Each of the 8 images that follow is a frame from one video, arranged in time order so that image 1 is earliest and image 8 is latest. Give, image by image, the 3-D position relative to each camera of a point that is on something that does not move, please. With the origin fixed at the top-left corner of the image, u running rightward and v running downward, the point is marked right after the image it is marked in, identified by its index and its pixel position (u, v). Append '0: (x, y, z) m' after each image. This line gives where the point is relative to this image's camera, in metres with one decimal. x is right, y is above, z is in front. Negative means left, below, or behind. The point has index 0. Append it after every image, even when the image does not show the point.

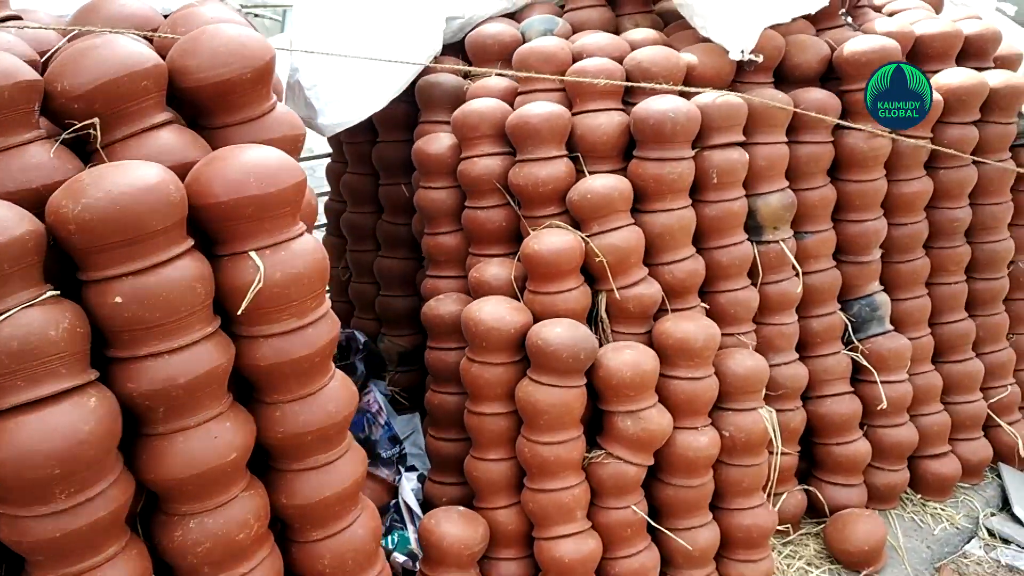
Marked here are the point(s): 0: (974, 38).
0: (+1.3, +0.7, +2.5) m
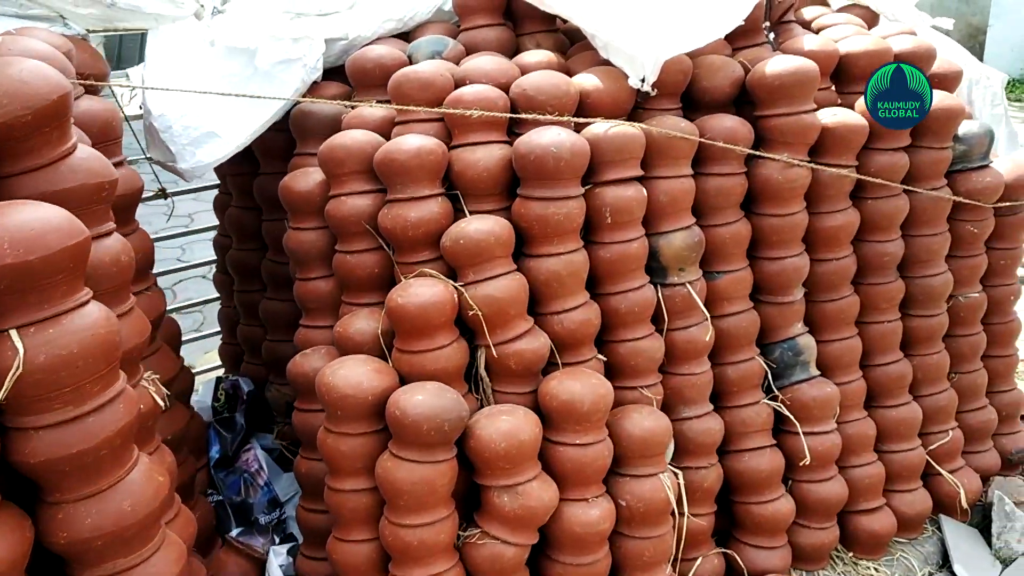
0: (+1.0, +0.6, +2.3) m
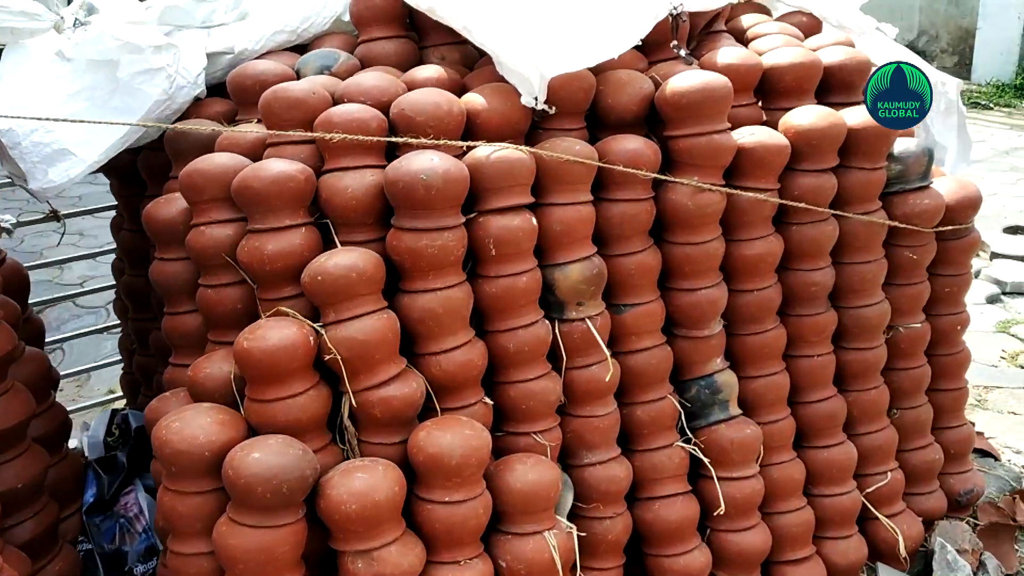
0: (+0.8, +0.5, +2.1) m
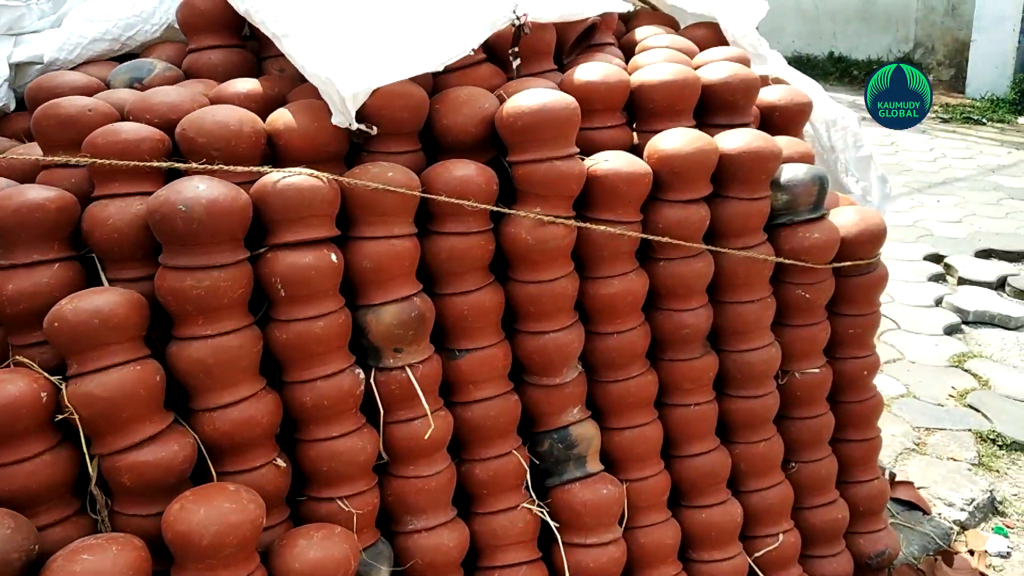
0: (+0.5, +0.4, +1.9) m
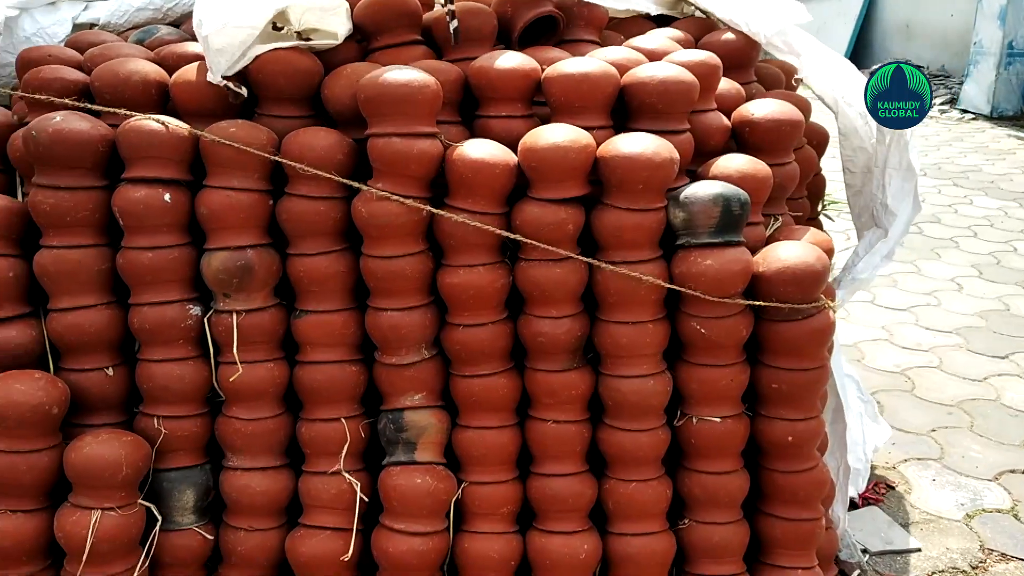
0: (+0.3, +0.4, +1.7) m
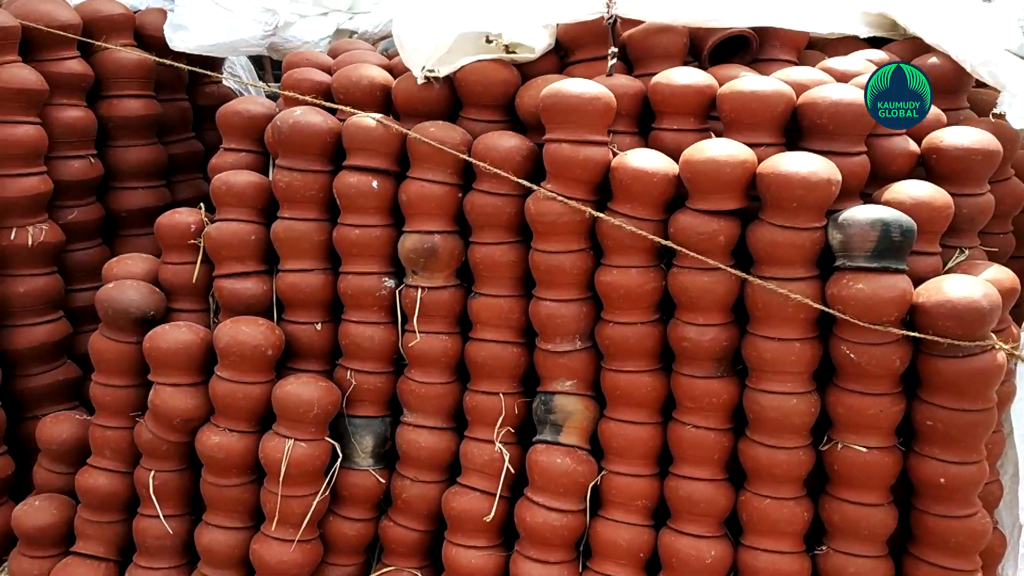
0: (+0.6, +0.4, +1.8) m
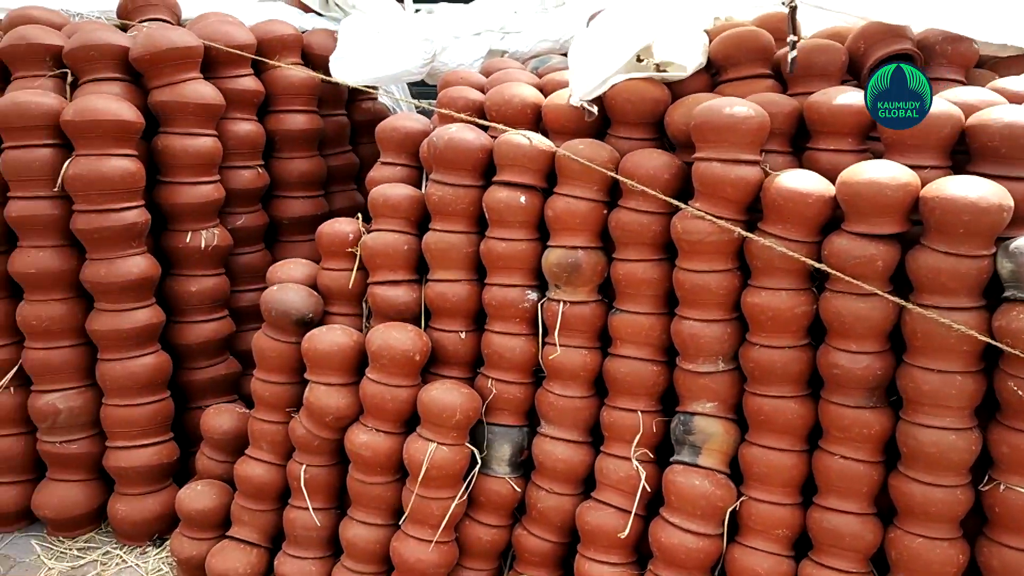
0: (+0.9, +0.3, +1.7) m
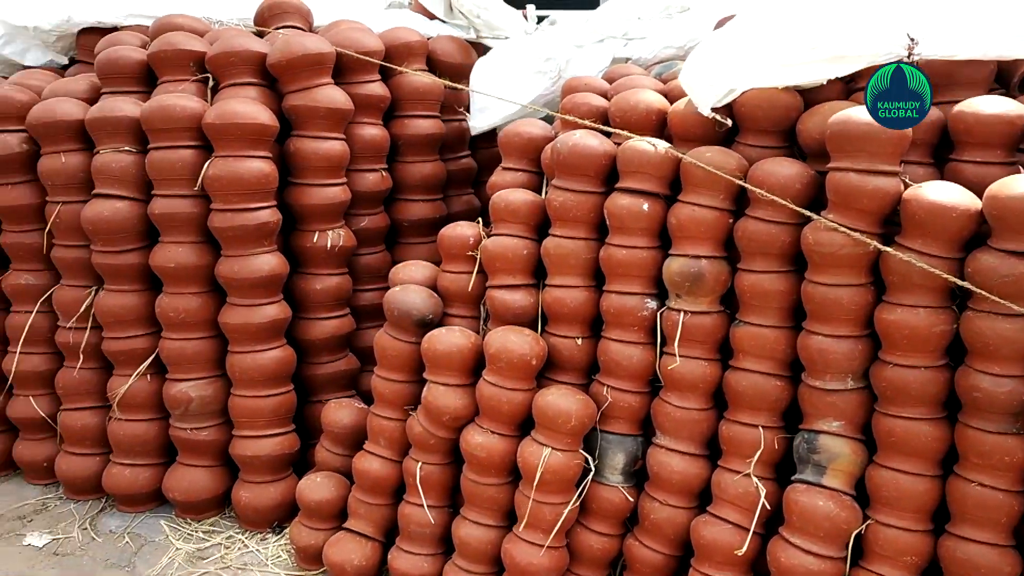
0: (+1.2, +0.3, +1.6) m
